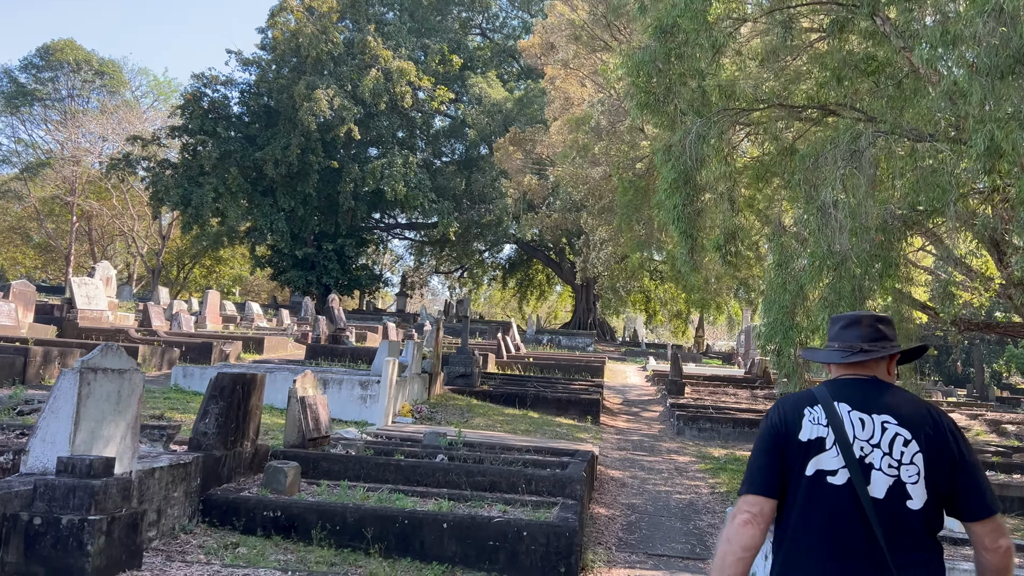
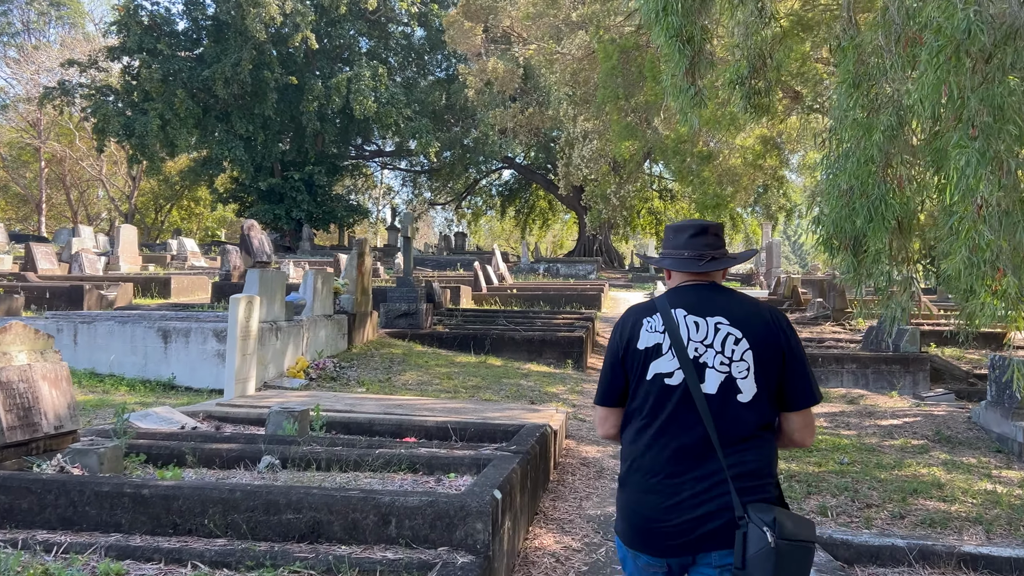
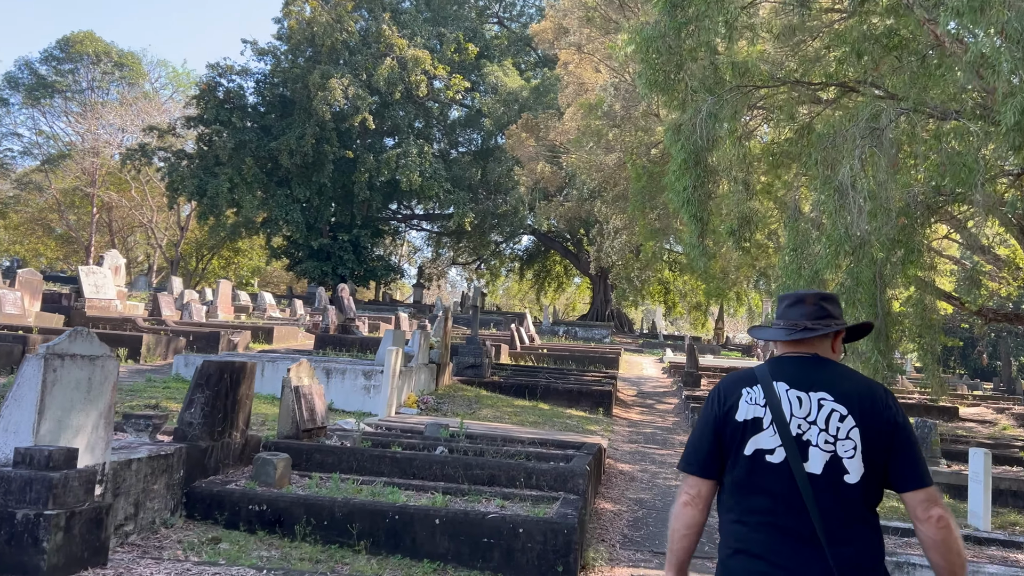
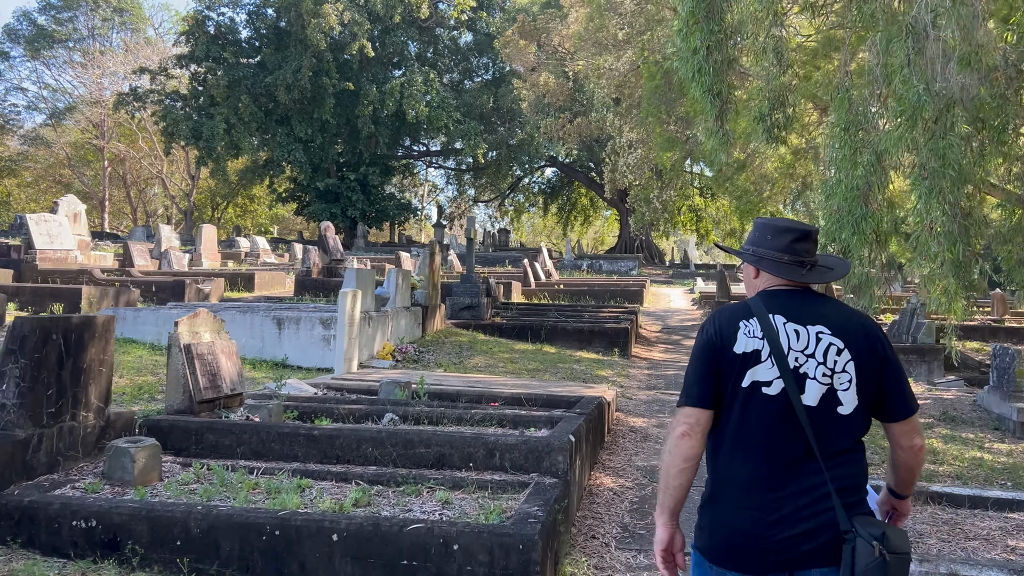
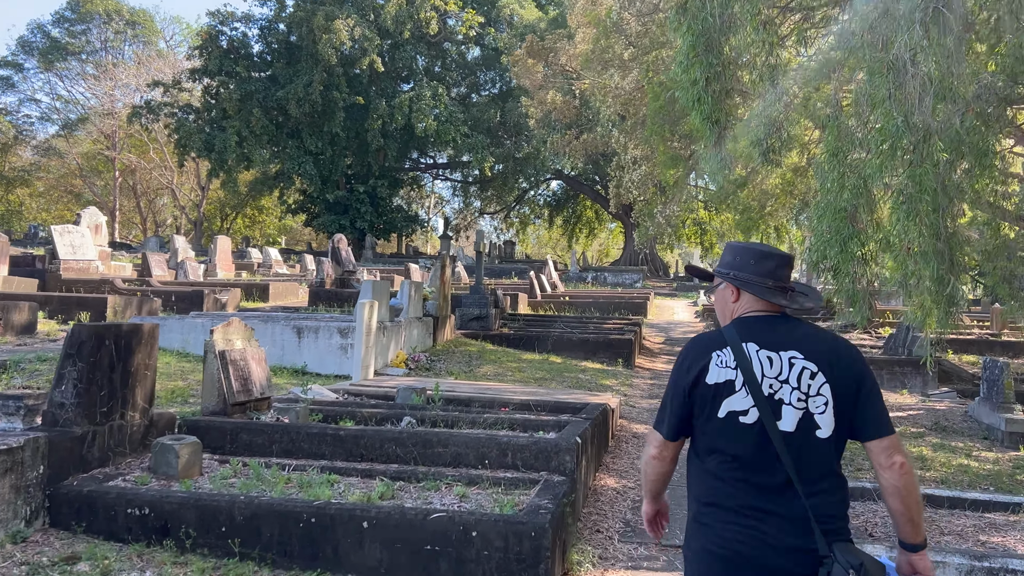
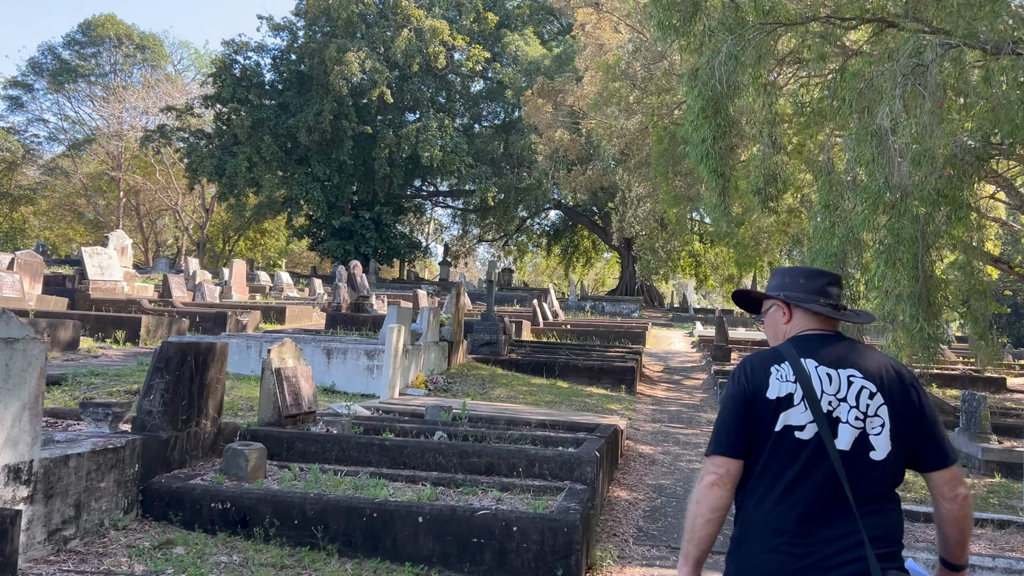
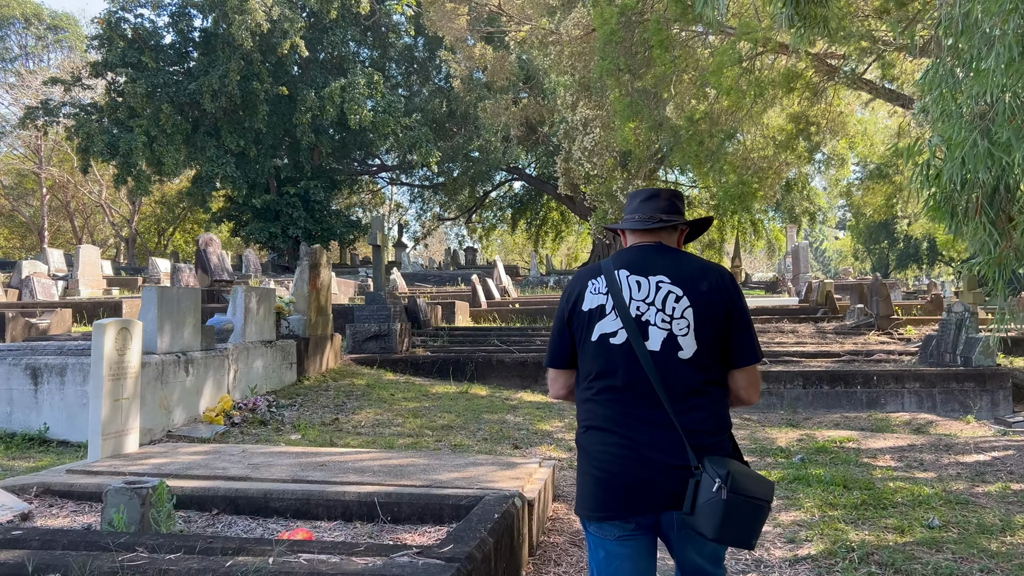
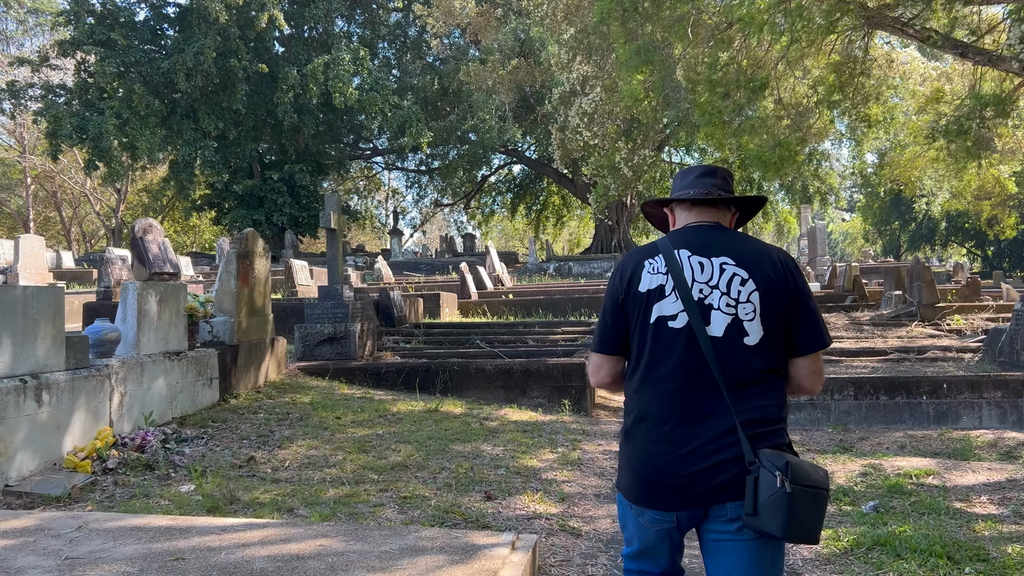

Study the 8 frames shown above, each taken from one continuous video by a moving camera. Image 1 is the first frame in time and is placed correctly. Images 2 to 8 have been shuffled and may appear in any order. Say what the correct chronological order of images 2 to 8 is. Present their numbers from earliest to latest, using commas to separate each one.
3, 6, 5, 4, 2, 7, 8
